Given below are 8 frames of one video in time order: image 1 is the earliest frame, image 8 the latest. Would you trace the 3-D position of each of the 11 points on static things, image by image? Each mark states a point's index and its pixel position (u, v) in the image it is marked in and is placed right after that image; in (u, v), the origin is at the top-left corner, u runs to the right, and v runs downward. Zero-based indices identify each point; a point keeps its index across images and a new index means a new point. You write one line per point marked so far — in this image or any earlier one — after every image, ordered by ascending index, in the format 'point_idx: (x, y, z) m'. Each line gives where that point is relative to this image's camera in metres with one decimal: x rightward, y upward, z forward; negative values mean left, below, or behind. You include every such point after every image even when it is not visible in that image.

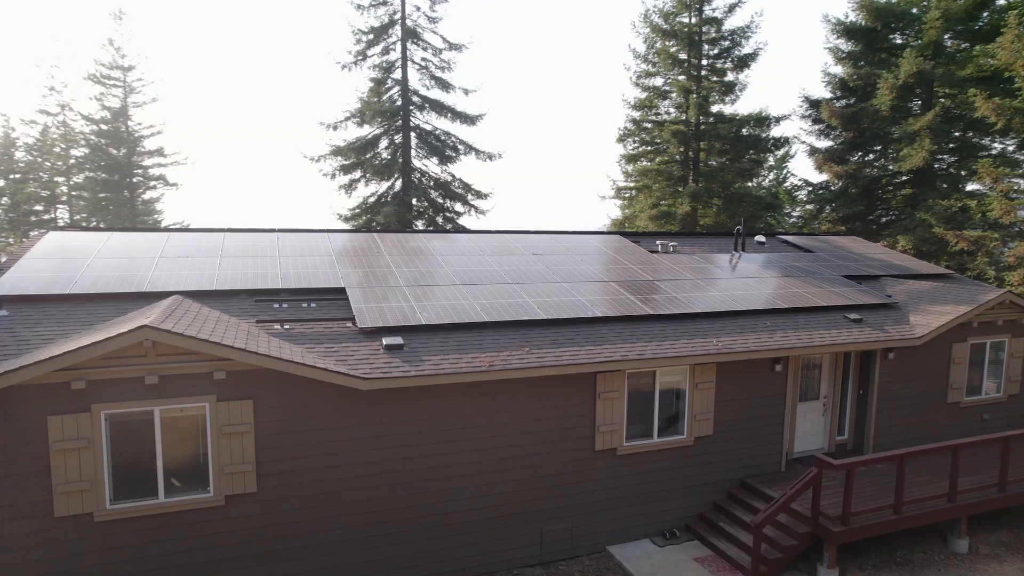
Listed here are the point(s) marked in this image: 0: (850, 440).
0: (+6.3, -2.8, +10.4) m
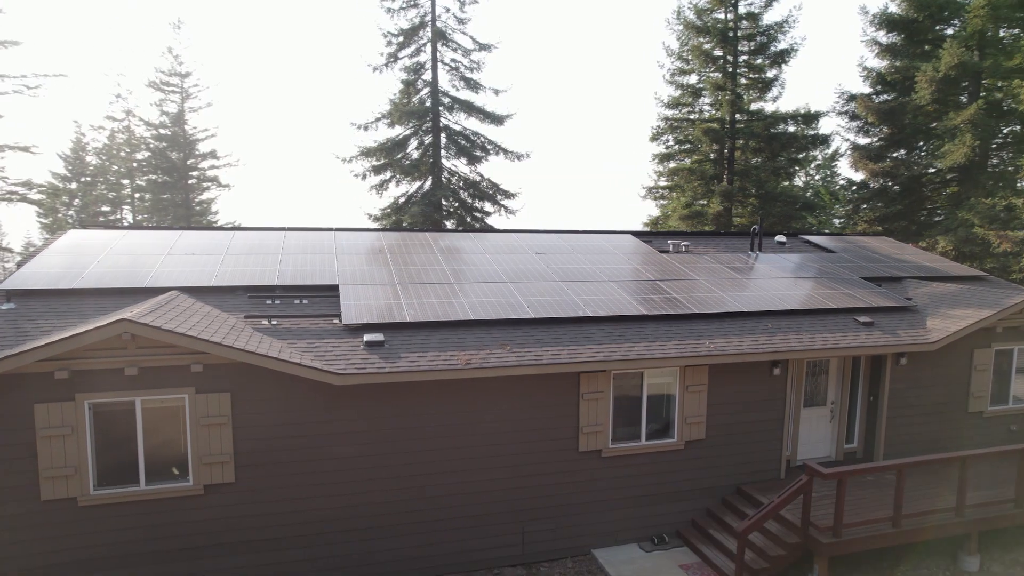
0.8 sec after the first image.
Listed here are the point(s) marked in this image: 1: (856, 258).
0: (+6.2, -2.8, +10.0) m
1: (+8.7, +0.8, +14.3) m
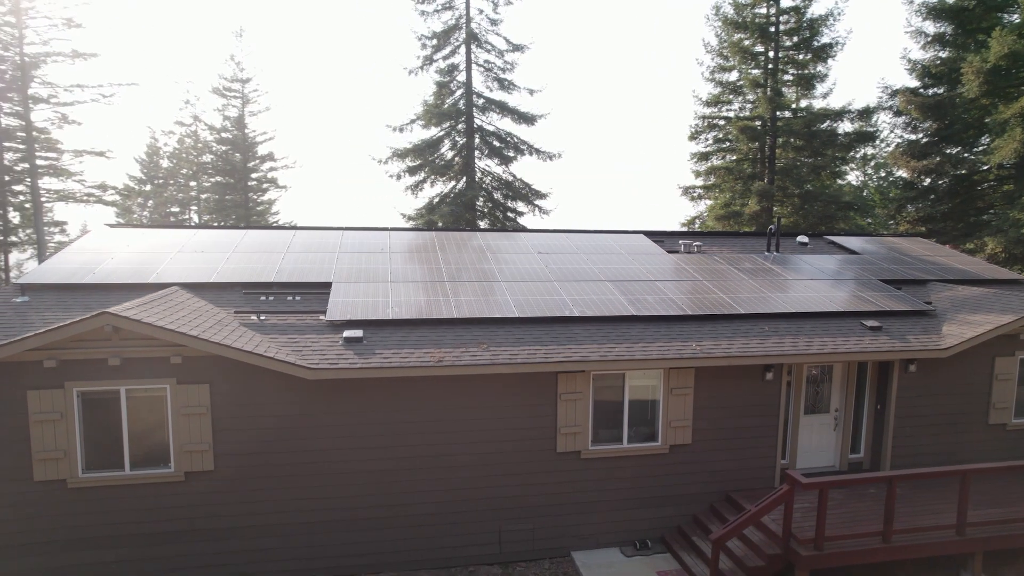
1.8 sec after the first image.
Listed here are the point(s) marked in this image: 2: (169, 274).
0: (+6.0, -2.9, +9.5) m
1: (+8.9, +0.7, +13.6) m
2: (-5.8, +0.2, +9.6) m
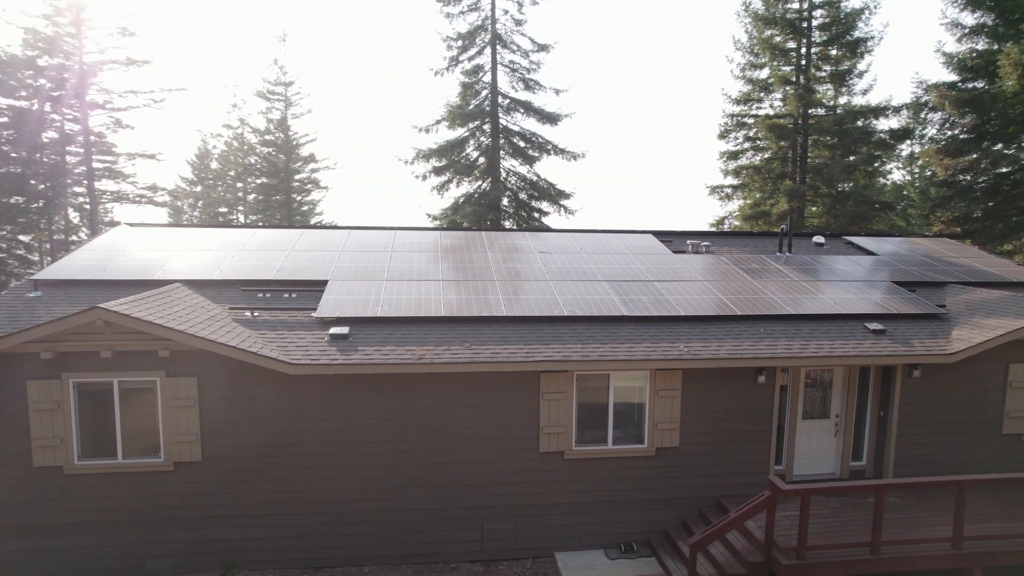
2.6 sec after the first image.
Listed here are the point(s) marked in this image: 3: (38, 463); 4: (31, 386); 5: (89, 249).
0: (+5.8, -2.9, +9.1) m
1: (+9.0, +0.6, +13.1) m
2: (-6.0, +0.3, +9.9) m
3: (-6.0, -2.2, +7.1) m
4: (-6.0, -1.2, +7.0) m
5: (-8.2, +0.7, +10.9) m
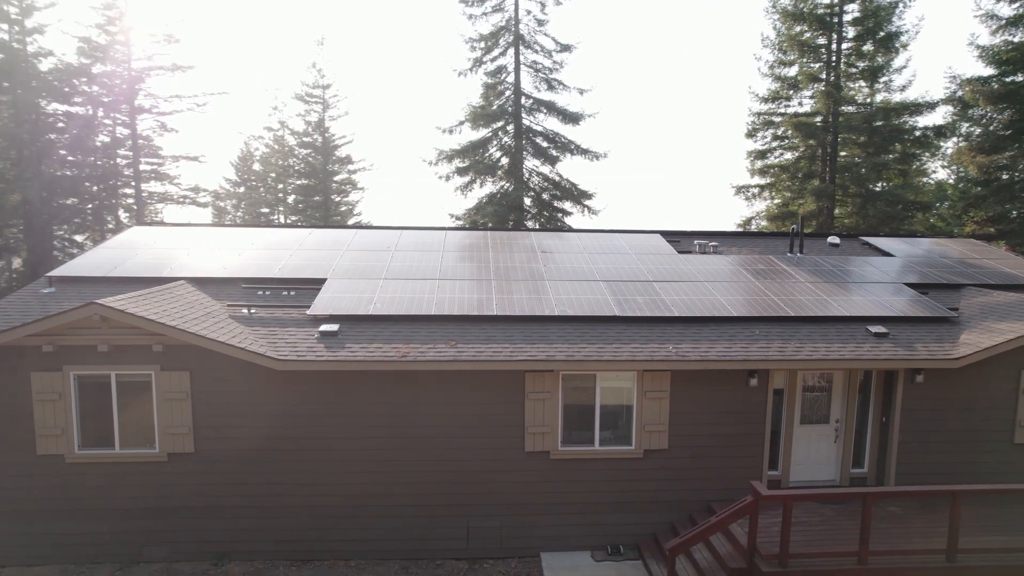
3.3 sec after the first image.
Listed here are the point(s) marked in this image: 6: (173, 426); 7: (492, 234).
0: (+5.7, -2.9, +8.8) m
1: (+9.0, +0.6, +12.6) m
2: (-6.1, +0.3, +10.2) m
3: (-6.2, -2.2, +7.4) m
4: (-6.2, -1.2, +7.3) m
5: (-8.3, +0.8, +11.4) m
6: (-4.6, -1.9, +7.6) m
7: (-0.5, +1.3, +13.2) m
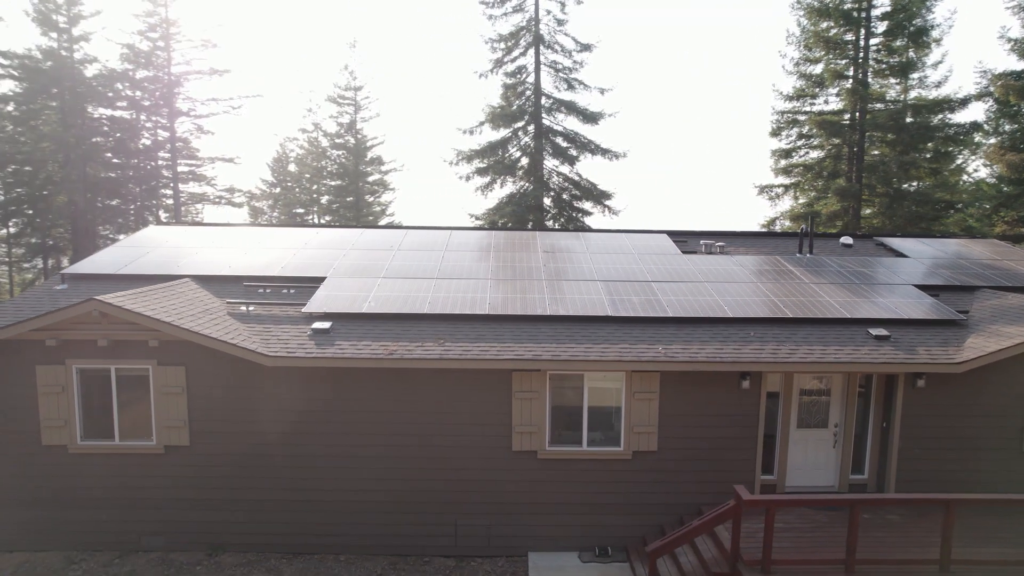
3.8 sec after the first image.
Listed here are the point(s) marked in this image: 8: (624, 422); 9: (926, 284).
0: (+5.5, -3.0, +8.6) m
1: (+9.1, +0.5, +12.2) m
2: (-6.1, +0.4, +10.5) m
3: (-6.4, -2.1, +7.7) m
4: (-6.4, -1.1, +7.7) m
5: (-8.3, +0.9, +11.8) m
6: (-4.8, -1.8, +7.8) m
7: (-0.4, +1.3, +13.2) m
8: (+1.6, -1.9, +8.1) m
9: (+8.1, +0.1, +10.8) m
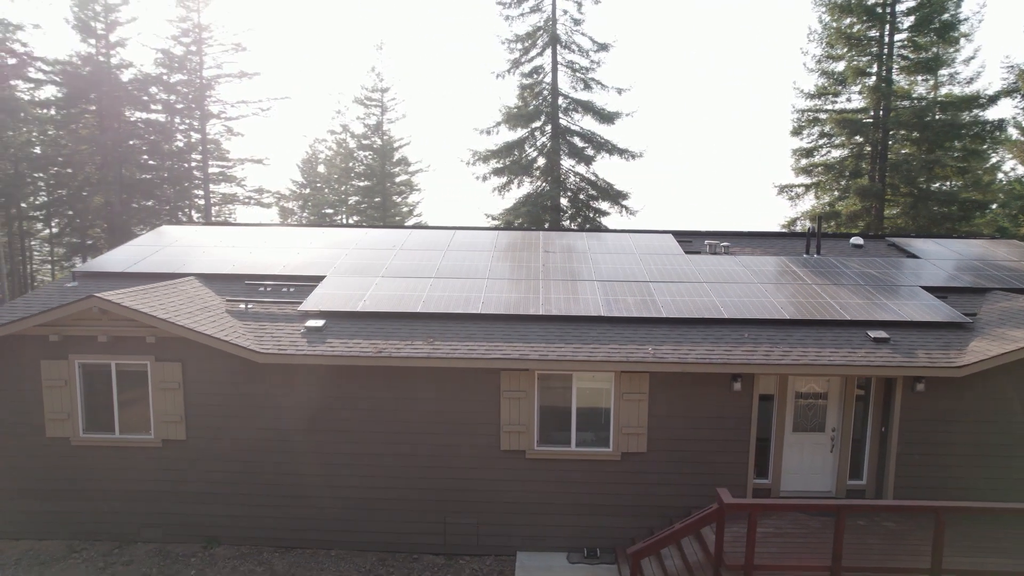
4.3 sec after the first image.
0: (+5.4, -3.0, +8.4) m
1: (+9.1, +0.5, +11.9) m
2: (-6.2, +0.4, +10.8) m
3: (-6.6, -2.1, +8.0) m
4: (-6.6, -1.1, +7.9) m
5: (-8.2, +0.9, +12.1) m
6: (-4.9, -1.8, +8.0) m
7: (-0.3, +1.3, +13.2) m
8: (+1.5, -1.9, +8.0) m
9: (+8.0, +0.1, +10.5) m
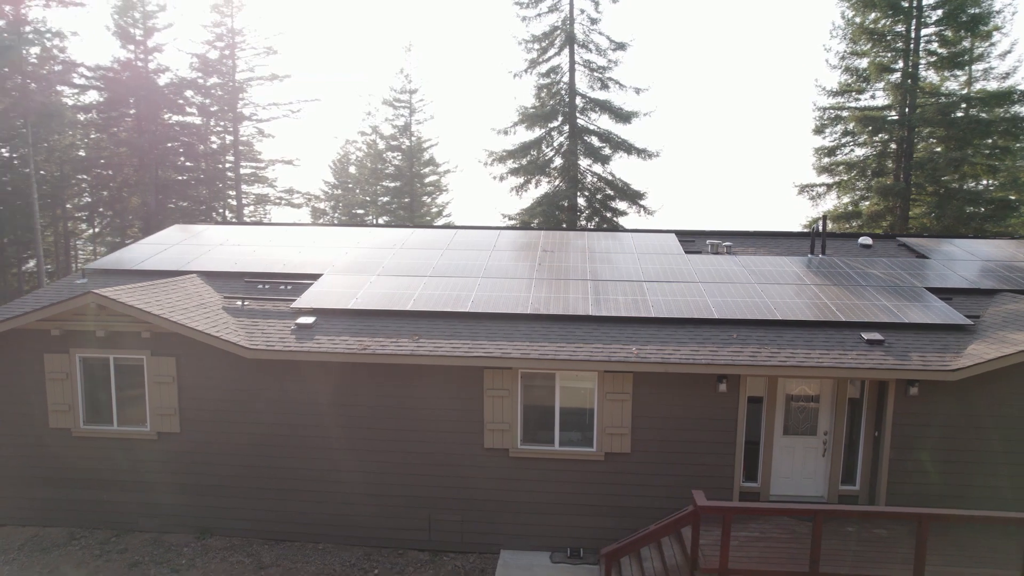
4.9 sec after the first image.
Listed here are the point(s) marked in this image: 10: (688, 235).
0: (+5.1, -3.0, +8.2) m
1: (+9.0, +0.5, +11.6) m
2: (-6.3, +0.5, +11.1) m
3: (-6.8, -2.0, +8.3) m
4: (-6.8, -1.0, +8.2) m
5: (-8.3, +1.0, +12.5) m
6: (-5.2, -1.8, +8.3) m
7: (-0.3, +1.3, +13.3) m
8: (+1.2, -1.9, +8.0) m
9: (+7.9, 0.0, +10.2) m
10: (+4.3, +1.3, +13.9) m
